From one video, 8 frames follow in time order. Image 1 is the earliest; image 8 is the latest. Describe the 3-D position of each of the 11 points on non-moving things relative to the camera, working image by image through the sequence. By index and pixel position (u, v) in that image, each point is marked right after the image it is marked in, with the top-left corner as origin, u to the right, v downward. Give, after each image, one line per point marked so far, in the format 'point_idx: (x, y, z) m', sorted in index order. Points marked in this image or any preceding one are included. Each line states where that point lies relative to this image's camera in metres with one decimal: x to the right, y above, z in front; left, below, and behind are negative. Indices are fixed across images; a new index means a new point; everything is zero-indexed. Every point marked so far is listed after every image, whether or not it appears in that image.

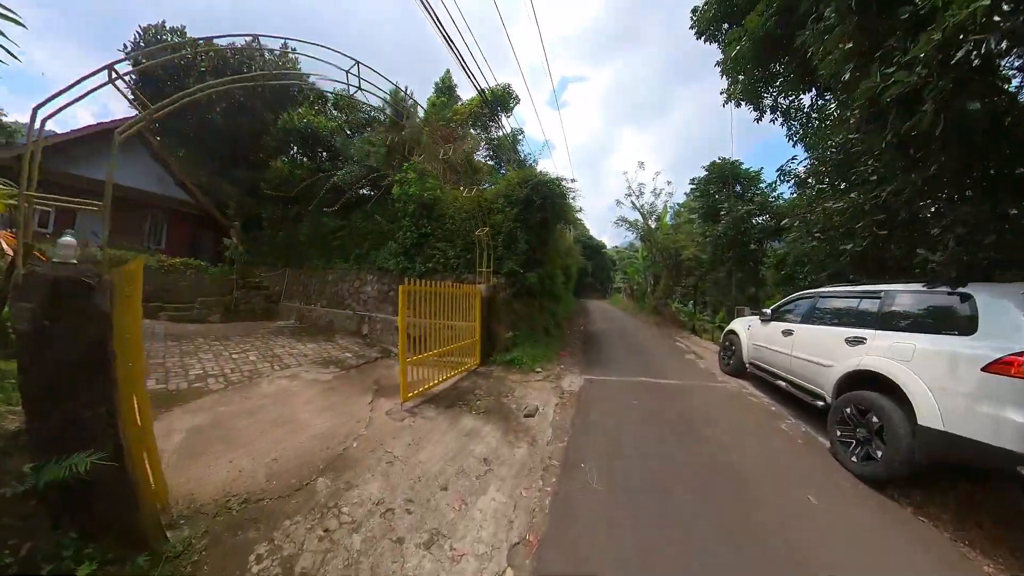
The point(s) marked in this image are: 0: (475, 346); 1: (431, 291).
0: (-0.8, -1.3, +7.4) m
1: (-1.2, -0.1, +5.9) m
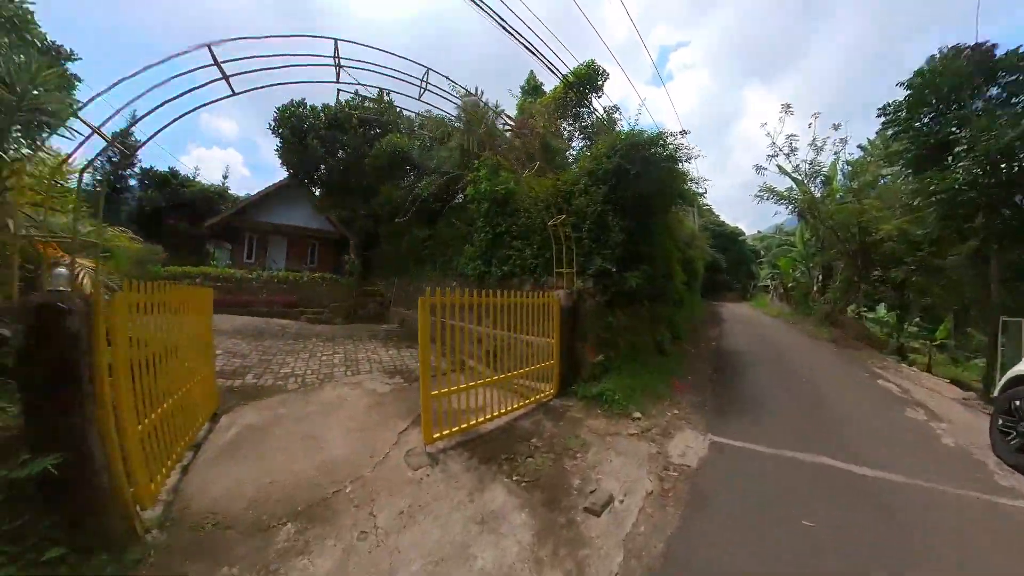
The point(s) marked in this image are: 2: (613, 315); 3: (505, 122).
0: (+0.8, -1.5, +5.6) m
1: (-0.2, -0.3, +4.5) m
2: (+2.0, -0.6, +6.4) m
3: (-0.7, +5.4, +9.6) m
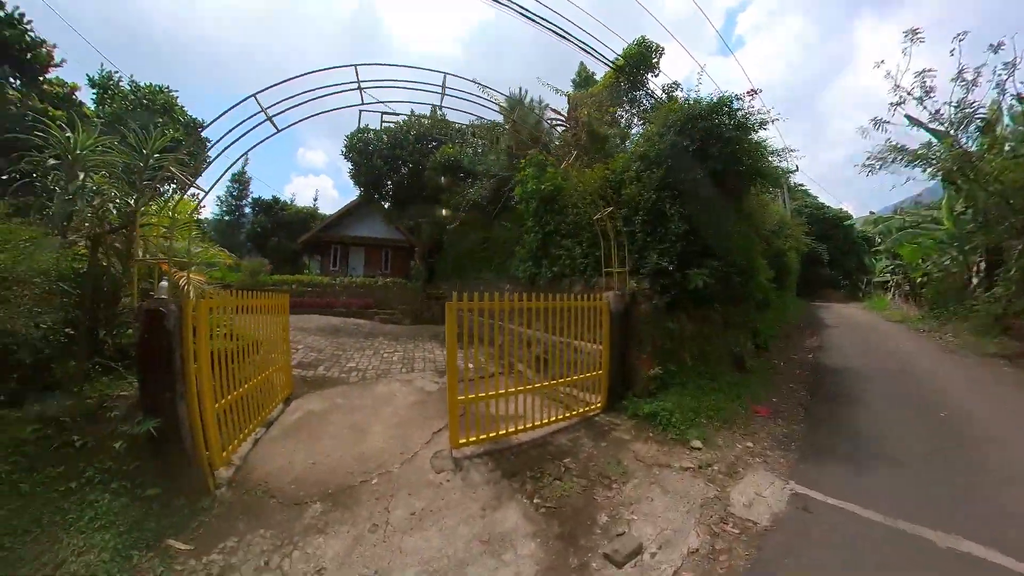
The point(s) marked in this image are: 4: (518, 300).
0: (+1.5, -1.5, +4.9) m
1: (+0.2, -0.3, +4.2) m
2: (+2.9, -0.6, +5.4) m
3: (+1.1, +5.3, +9.4) m
4: (+0.1, -0.2, +4.1) m
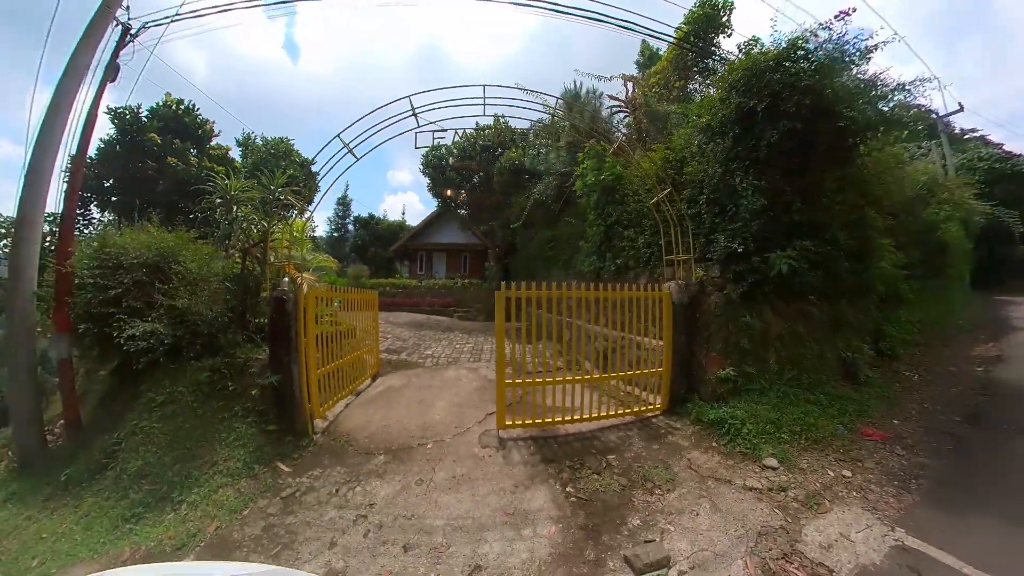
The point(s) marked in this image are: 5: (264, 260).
0: (+2.3, -1.3, +4.4) m
1: (+0.8, -0.1, +4.1) m
2: (+3.7, -0.4, +4.5) m
3: (+3.2, +5.4, +8.9) m
4: (+0.7, 0.0, +4.1) m
5: (-4.3, +0.6, +5.2) m
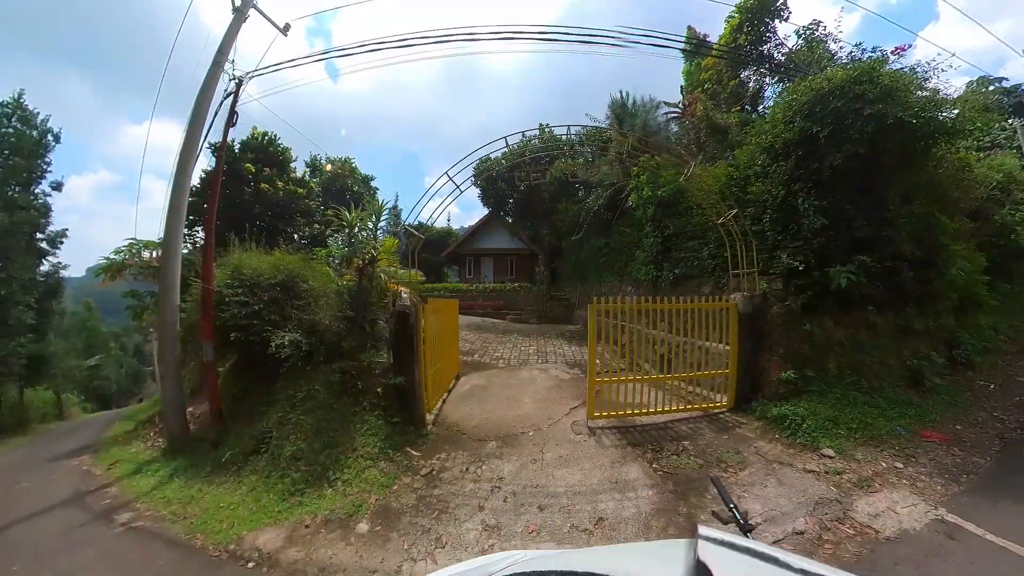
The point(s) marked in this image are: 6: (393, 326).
0: (+3.7, -1.6, +5.1) m
1: (+2.1, -0.4, +4.9) m
2: (+5.1, -0.6, +5.1) m
3: (+4.7, +5.3, +9.4) m
4: (+2.0, -0.3, +4.9) m
5: (-2.9, +0.2, +6.4) m
6: (-2.2, -0.7, +5.4) m
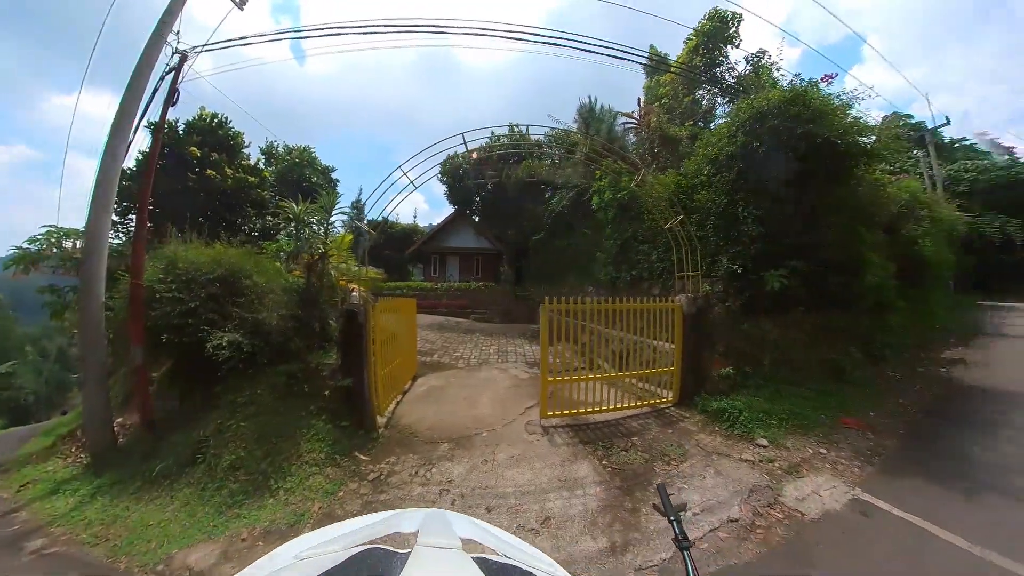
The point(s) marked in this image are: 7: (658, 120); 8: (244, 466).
0: (+2.9, -1.6, +5.3) m
1: (+1.4, -0.3, +5.0) m
2: (+4.3, -0.6, +5.4) m
3: (+3.7, +5.2, +9.7) m
4: (+1.3, -0.2, +4.9) m
5: (-3.7, +0.3, +5.9) m
6: (-2.9, -0.6, +5.1) m
7: (+4.4, +5.0, +8.8) m
8: (-4.1, -2.7, +4.5) m
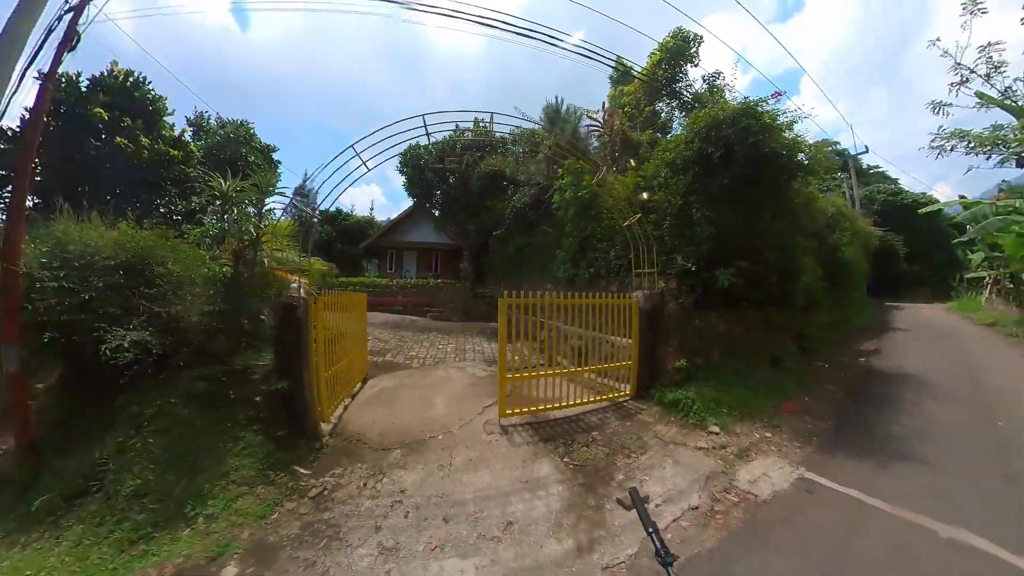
0: (+2.2, -1.5, +5.4) m
1: (+0.8, -0.2, +4.9) m
2: (+3.6, -0.6, +5.7) m
3: (+2.5, +5.3, +9.9) m
4: (+0.7, -0.1, +4.8) m
5: (-4.4, +0.5, +5.2) m
6: (-3.5, -0.5, +4.4) m
7: (+3.3, +5.0, +9.1) m
8: (-4.6, -2.6, +3.7) m
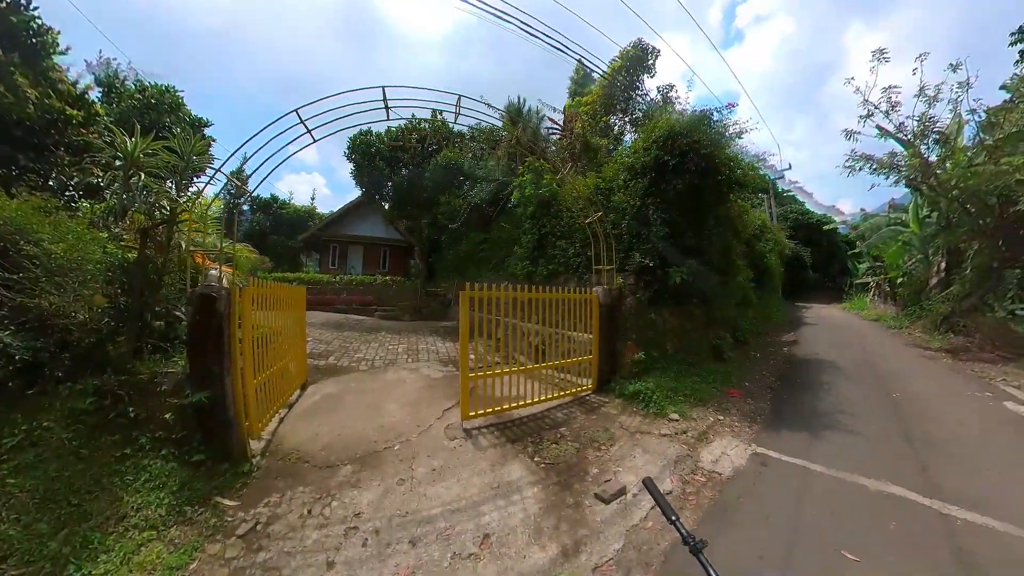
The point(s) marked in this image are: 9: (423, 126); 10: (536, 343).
0: (+1.5, -1.4, +5.5) m
1: (+0.2, -0.1, +4.8) m
2: (+2.9, -0.5, +6.1) m
3: (+1.0, +5.3, +10.0) m
4: (+0.2, -0.1, +4.7) m
5: (-4.9, +0.6, +4.1) m
6: (-3.9, -0.3, +3.5) m
7: (+2.0, +5.1, +9.4) m
8: (-4.8, -2.4, +2.6) m
9: (-2.9, +5.1, +9.2) m
10: (+0.5, -0.9, +5.0) m
